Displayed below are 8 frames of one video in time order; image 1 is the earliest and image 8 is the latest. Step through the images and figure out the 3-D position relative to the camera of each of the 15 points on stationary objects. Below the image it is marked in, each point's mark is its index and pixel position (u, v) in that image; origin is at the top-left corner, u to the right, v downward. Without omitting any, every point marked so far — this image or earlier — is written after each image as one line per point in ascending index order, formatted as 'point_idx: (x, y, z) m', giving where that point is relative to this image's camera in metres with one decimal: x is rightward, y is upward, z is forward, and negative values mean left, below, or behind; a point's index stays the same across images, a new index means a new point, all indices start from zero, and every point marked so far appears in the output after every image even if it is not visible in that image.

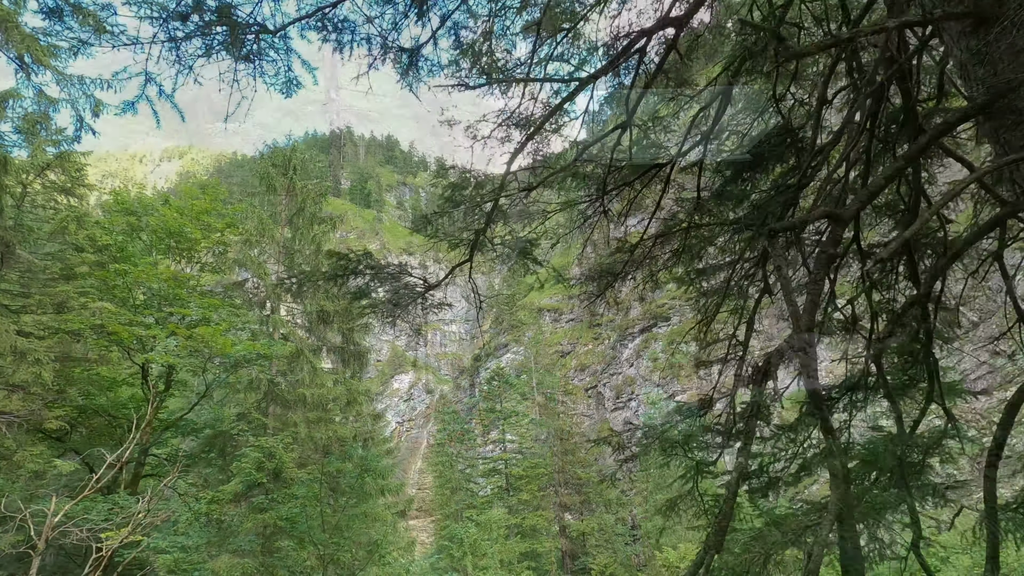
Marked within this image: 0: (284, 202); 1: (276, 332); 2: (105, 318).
0: (-6.3, +2.5, +12.8) m
1: (-5.6, -1.0, +11.0) m
2: (-7.4, -0.5, +8.3) m
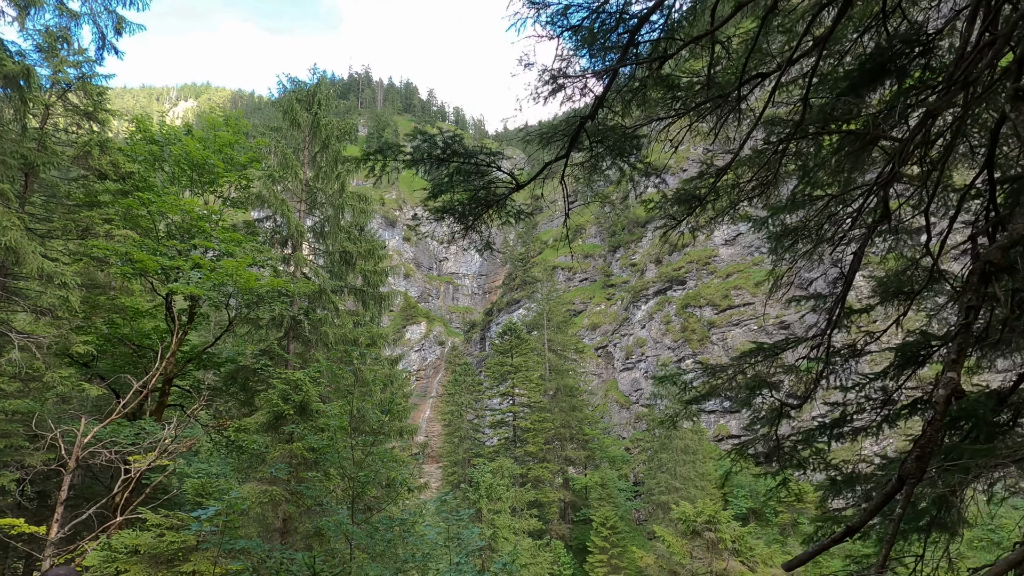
0: (-5.5, +4.1, +12.4) m
1: (-5.1, +0.5, +10.9) m
2: (-6.9, +0.8, +8.2) m
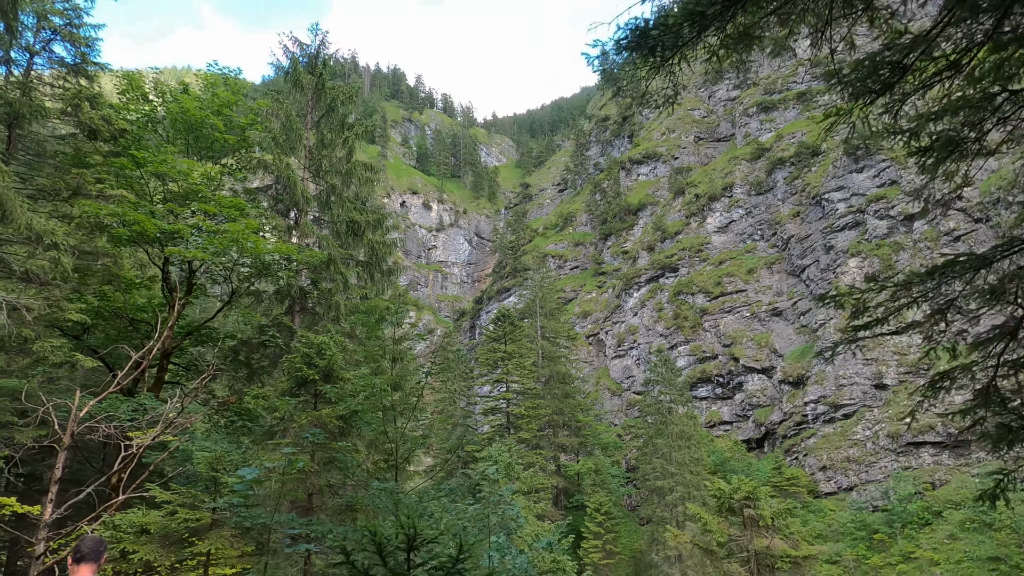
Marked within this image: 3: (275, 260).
0: (-5.1, +4.8, +11.7) m
1: (-4.7, +1.1, +10.4) m
2: (-6.4, +1.4, +7.6) m
3: (-4.6, +0.6, +9.0) m
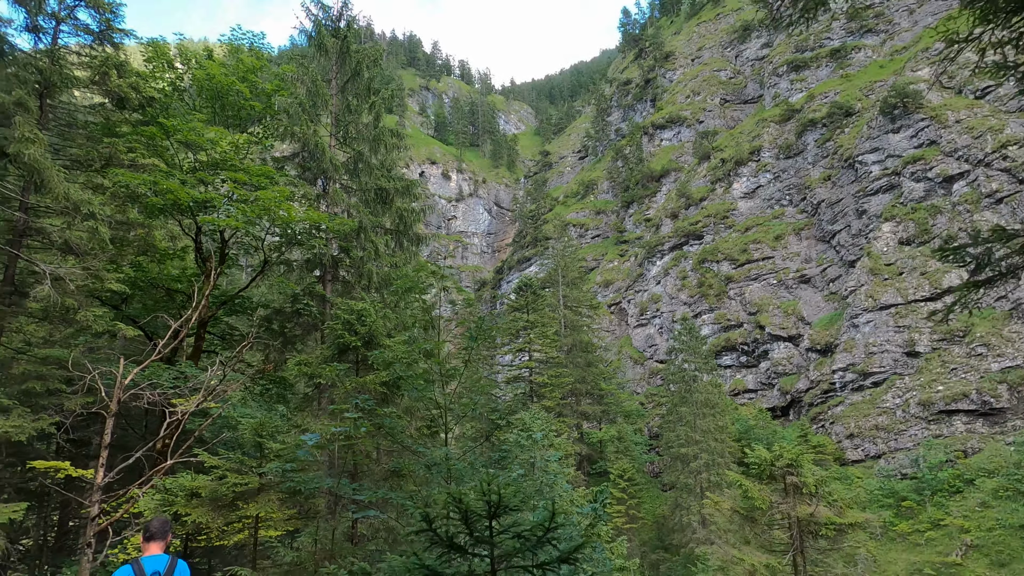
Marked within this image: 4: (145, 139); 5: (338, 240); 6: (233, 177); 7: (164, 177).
0: (-4.4, +5.6, +11.4) m
1: (-4.0, +1.8, +10.2) m
2: (-5.8, +1.9, +7.5) m
3: (-4.0, +1.2, +8.9) m
4: (-6.5, +2.6, +8.1) m
5: (-3.8, +1.1, +10.0) m
6: (-4.9, +2.0, +8.1) m
7: (-5.9, +1.9, +7.8) m
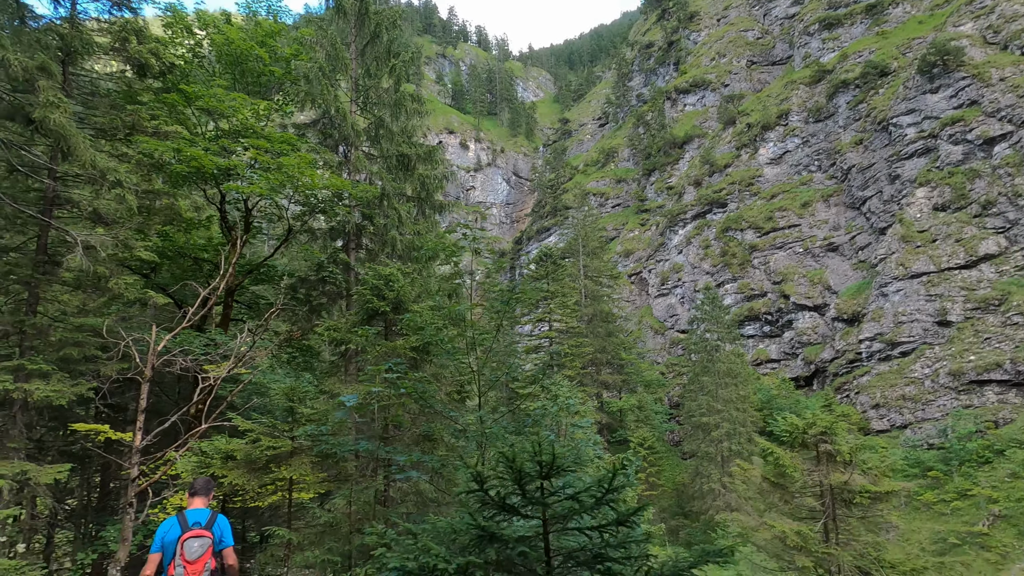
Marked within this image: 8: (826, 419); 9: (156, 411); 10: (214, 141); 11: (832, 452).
0: (-3.9, +6.3, +11.0) m
1: (-3.5, +2.5, +10.1) m
2: (-5.4, +2.4, +7.4) m
3: (-3.5, +1.8, +8.8) m
4: (-6.1, +3.2, +8.0) m
5: (-3.3, +1.7, +9.9) m
6: (-4.5, +2.5, +8.0) m
7: (-5.5, +2.5, +7.8) m
8: (+5.4, -2.3, +7.9) m
9: (-7.3, -2.5, +9.5) m
10: (-5.3, +2.6, +8.2) m
11: (+5.4, -2.8, +7.7) m
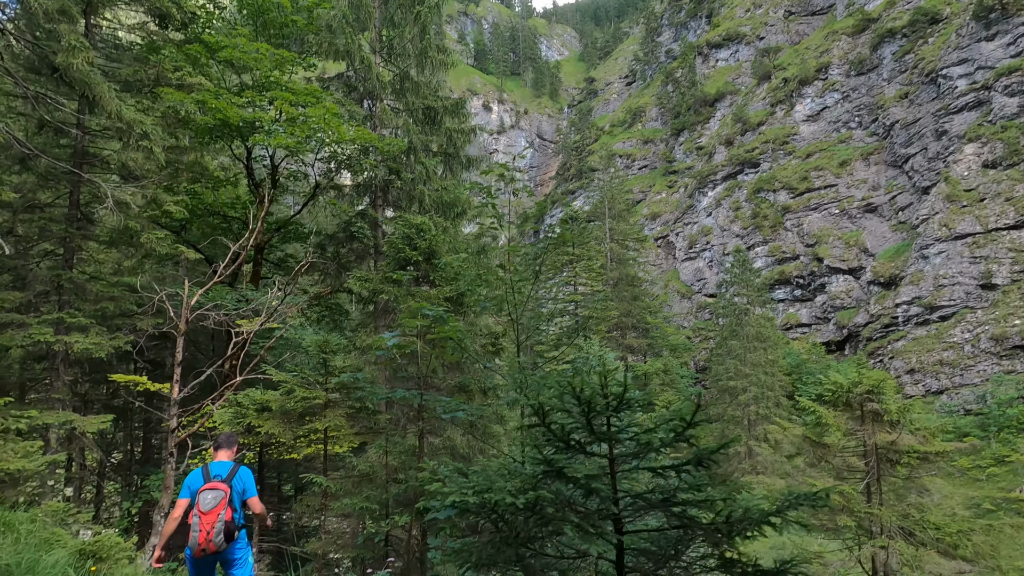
0: (-3.3, +7.3, +10.5) m
1: (-2.9, +3.4, +9.8) m
2: (-4.9, +3.1, +7.3) m
3: (-2.9, +2.6, +8.5) m
4: (-5.6, +3.9, +7.8) m
5: (-2.7, +2.6, +9.6) m
6: (-4.0, +3.3, +7.7) m
7: (-5.0, +3.2, +7.6) m
8: (+6.0, -1.5, +7.6) m
9: (-6.7, -1.7, +9.7) m
10: (-4.8, +3.4, +8.0) m
11: (+6.0, -2.0, +7.4) m
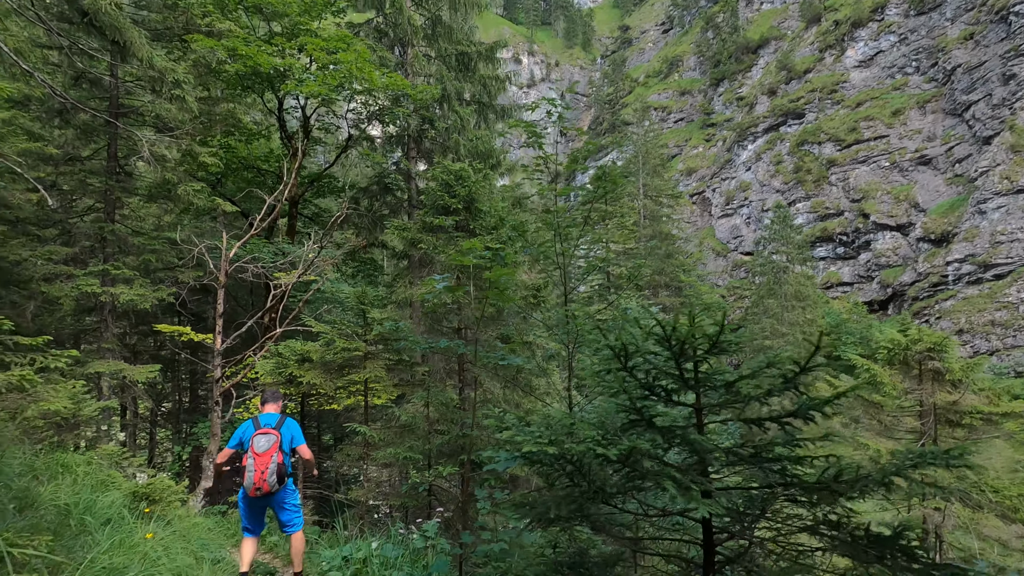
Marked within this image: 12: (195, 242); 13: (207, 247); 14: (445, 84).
0: (-2.6, +8.2, +9.7) m
1: (-2.2, +4.4, +9.4) m
2: (-4.3, +3.8, +7.0) m
3: (-2.3, +3.4, +8.2) m
4: (-5.0, +4.7, +7.5) m
5: (-2.0, +3.5, +9.3) m
6: (-3.4, +4.0, +7.4) m
7: (-4.4, +3.9, +7.3) m
8: (+6.6, -0.7, +7.0) m
9: (-6.0, -0.7, +10.0) m
10: (-4.2, +4.2, +7.7) m
11: (+6.5, -1.2, +6.9) m
12: (-4.5, +0.6, +6.6) m
13: (-4.0, +0.5, +6.1) m
14: (-1.5, +4.1, +9.3) m
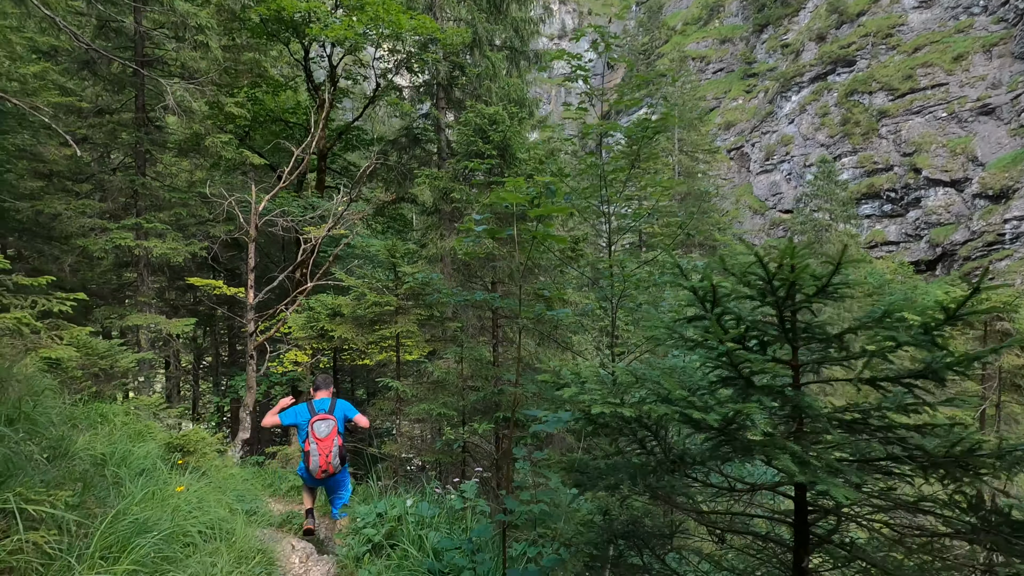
0: (-1.9, +9.1, +8.9) m
1: (-1.5, +5.2, +8.8) m
2: (-3.8, +4.5, +6.6) m
3: (-1.7, +4.2, +7.7) m
4: (-4.5, +5.4, +7.1) m
5: (-1.4, +4.4, +8.8) m
6: (-2.9, +4.7, +7.0) m
7: (-3.9, +4.6, +7.0) m
8: (+7.1, -0.1, +6.4) m
9: (-5.3, +0.2, +10.1) m
10: (-3.7, +4.9, +7.3) m
11: (+7.0, -0.6, +6.4) m
12: (-4.1, +1.3, +6.5) m
13: (-3.6, +1.1, +6.0) m
14: (-0.9, +5.0, +8.7) m
